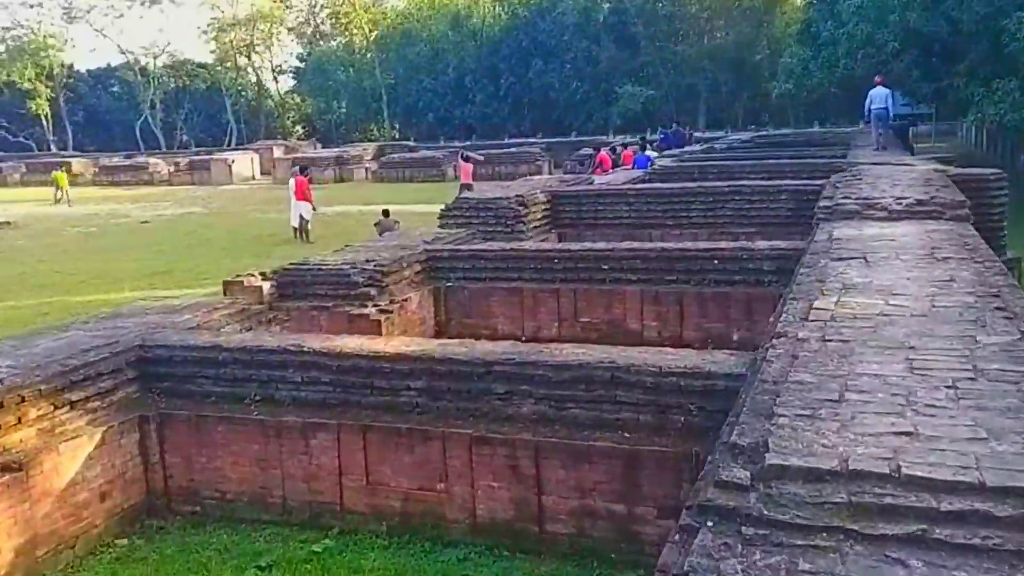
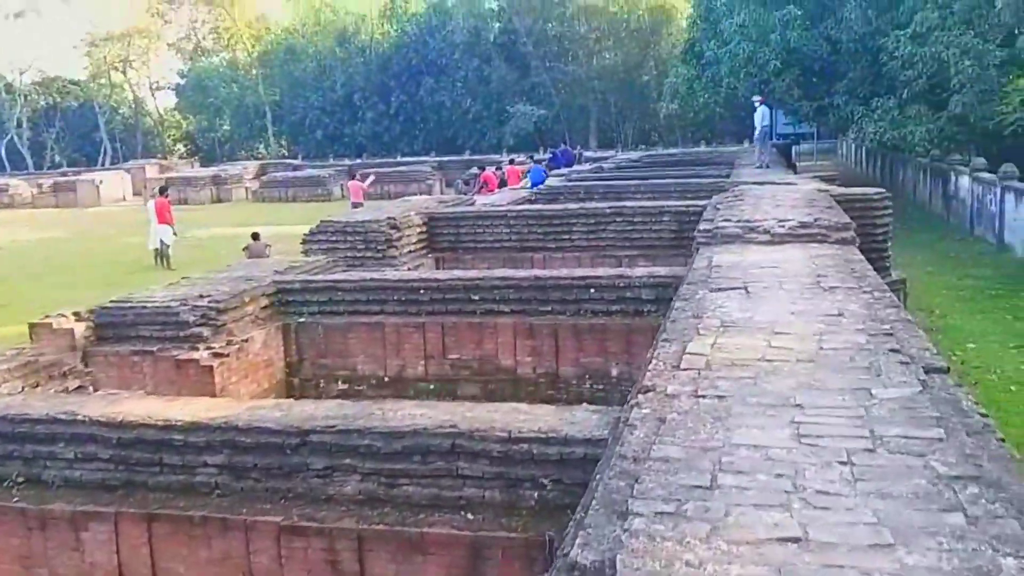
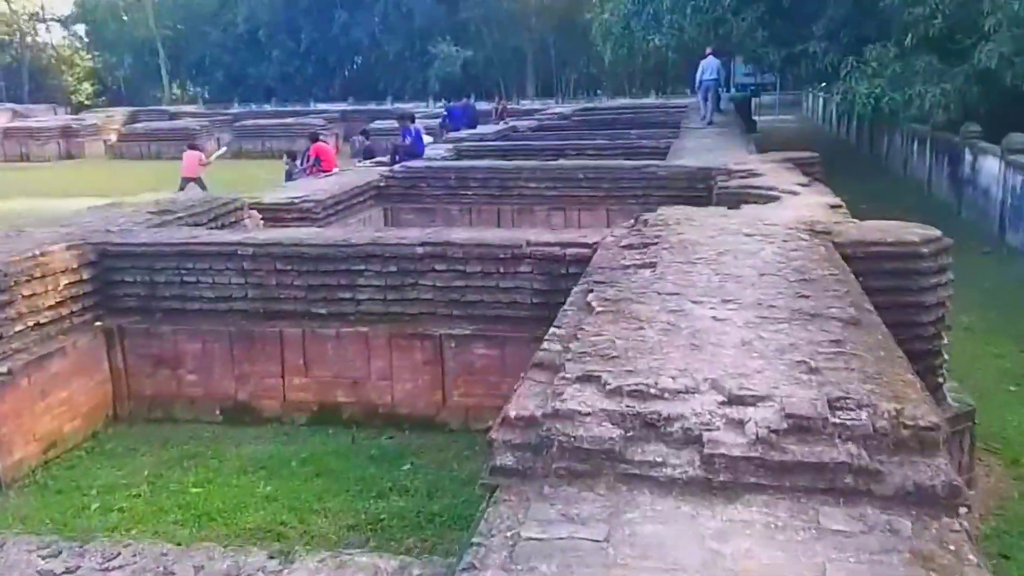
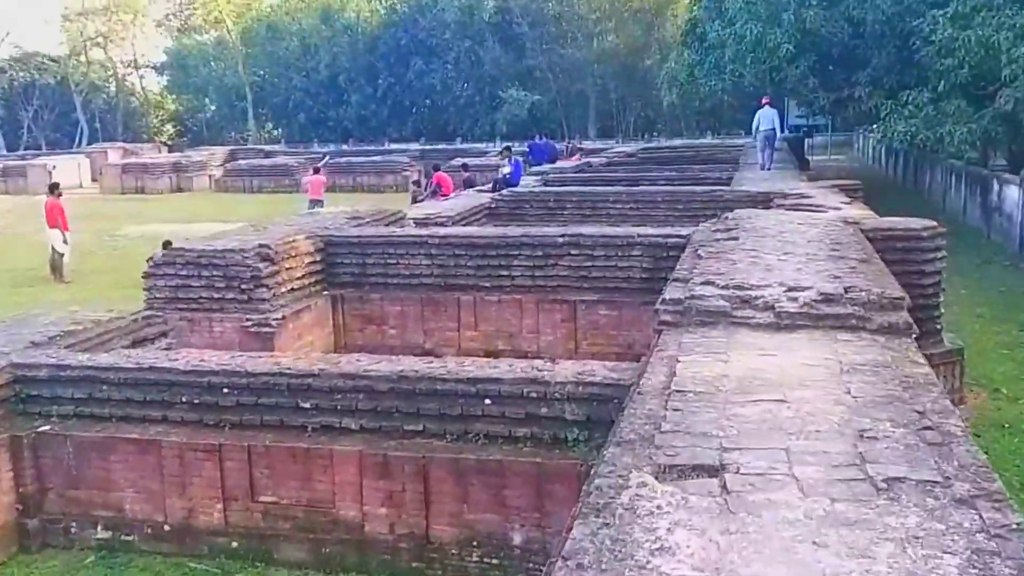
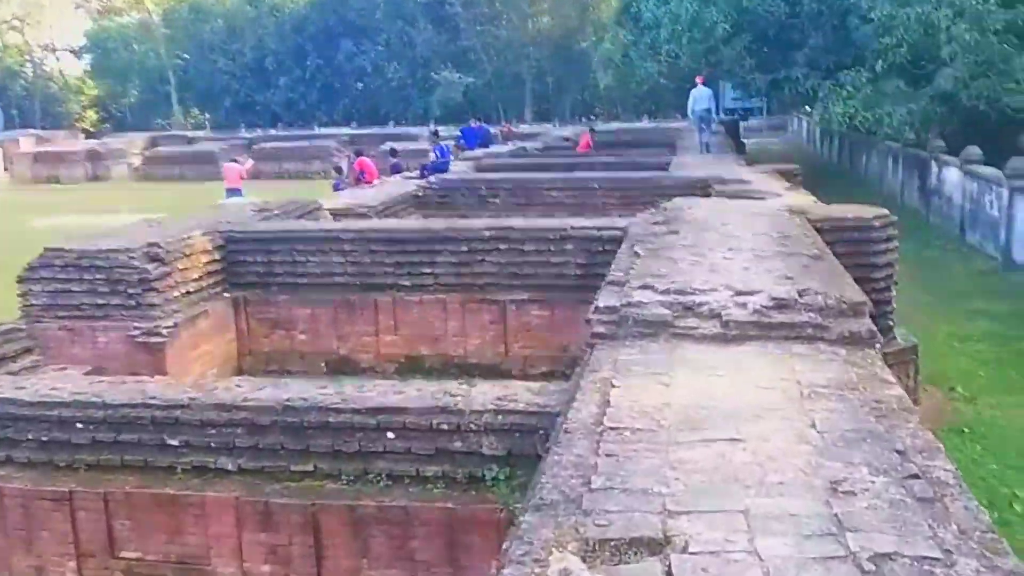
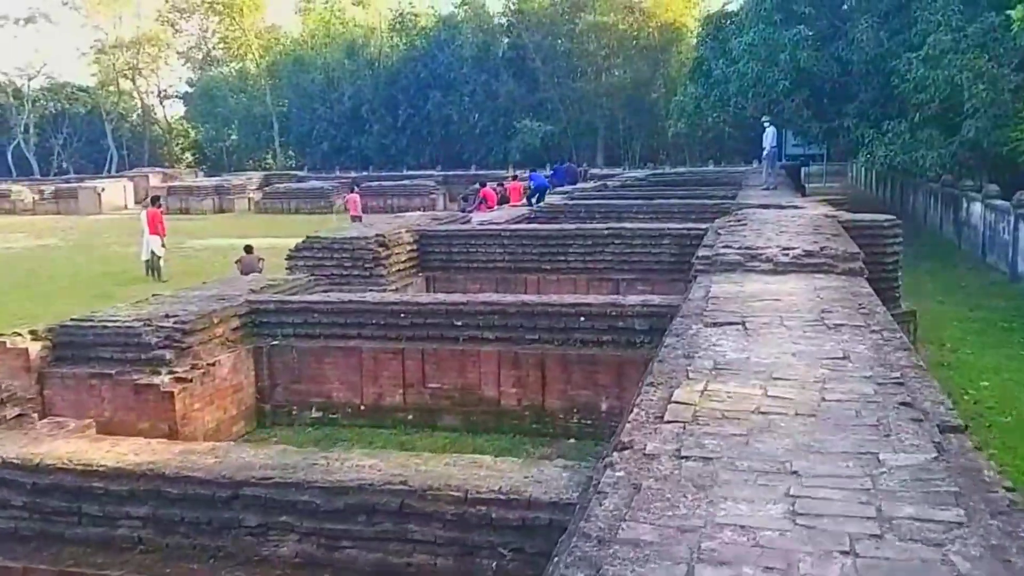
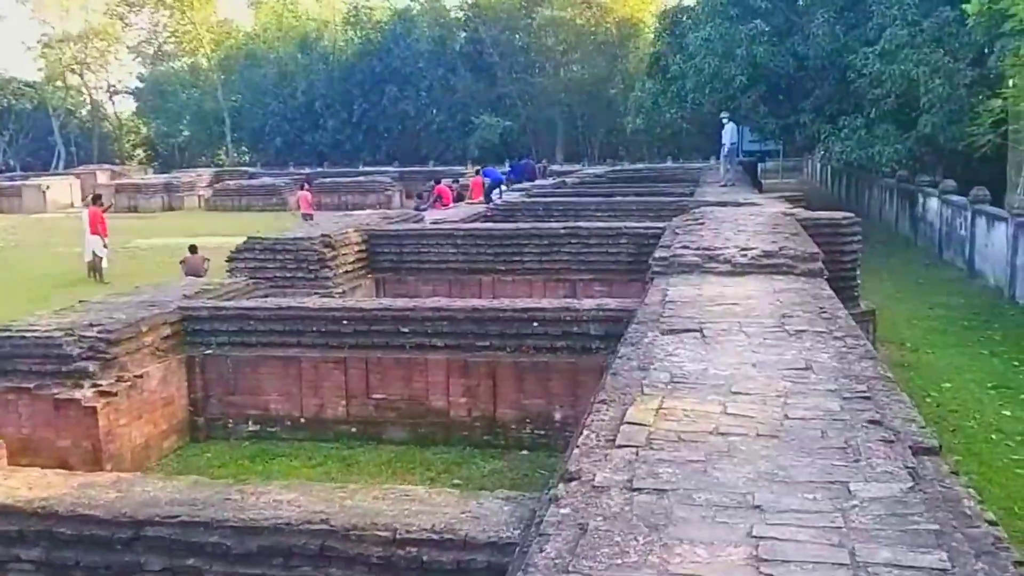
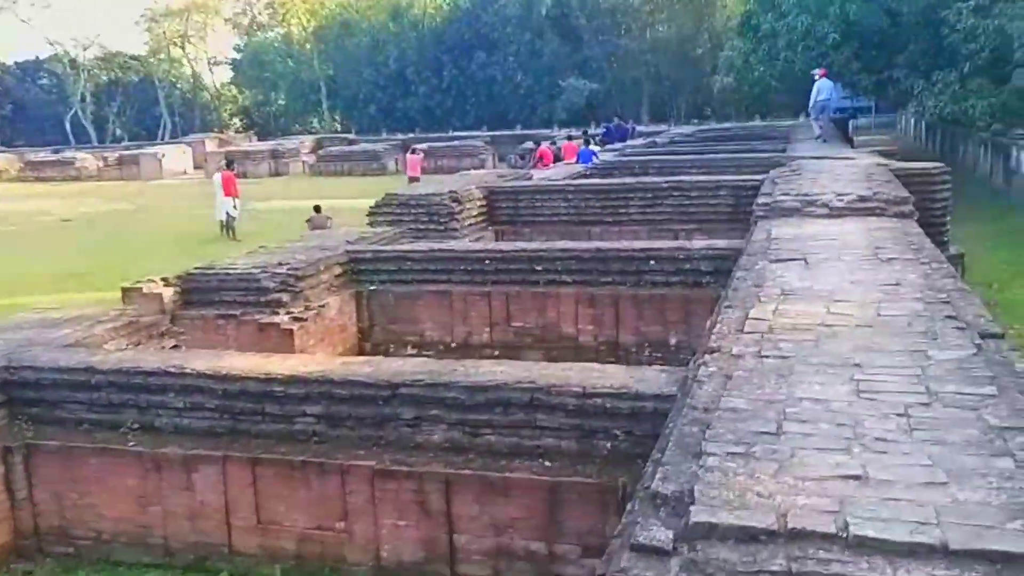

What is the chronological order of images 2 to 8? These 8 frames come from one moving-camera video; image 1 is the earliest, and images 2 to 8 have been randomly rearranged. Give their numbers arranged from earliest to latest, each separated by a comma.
8, 2, 6, 7, 4, 5, 3
